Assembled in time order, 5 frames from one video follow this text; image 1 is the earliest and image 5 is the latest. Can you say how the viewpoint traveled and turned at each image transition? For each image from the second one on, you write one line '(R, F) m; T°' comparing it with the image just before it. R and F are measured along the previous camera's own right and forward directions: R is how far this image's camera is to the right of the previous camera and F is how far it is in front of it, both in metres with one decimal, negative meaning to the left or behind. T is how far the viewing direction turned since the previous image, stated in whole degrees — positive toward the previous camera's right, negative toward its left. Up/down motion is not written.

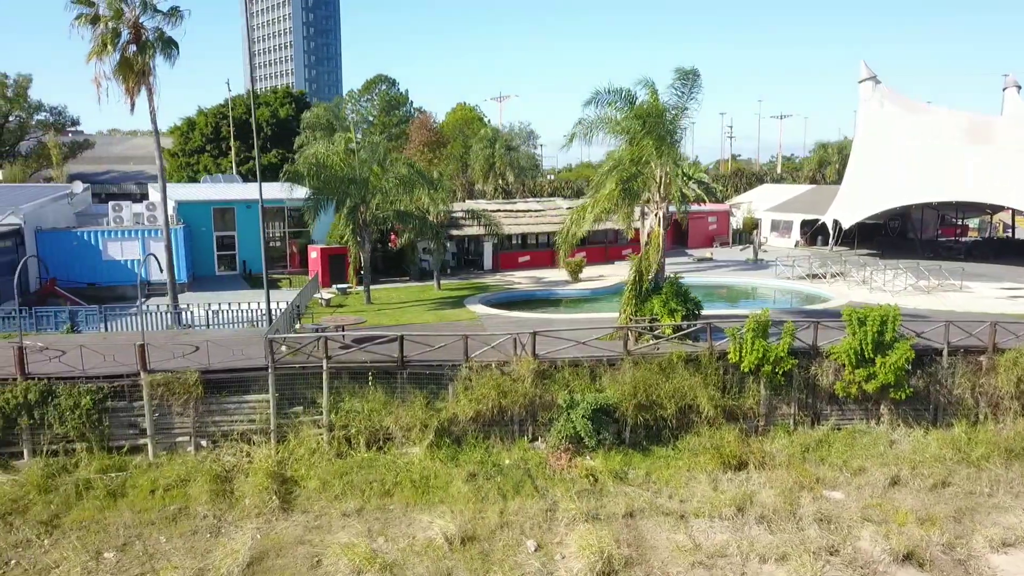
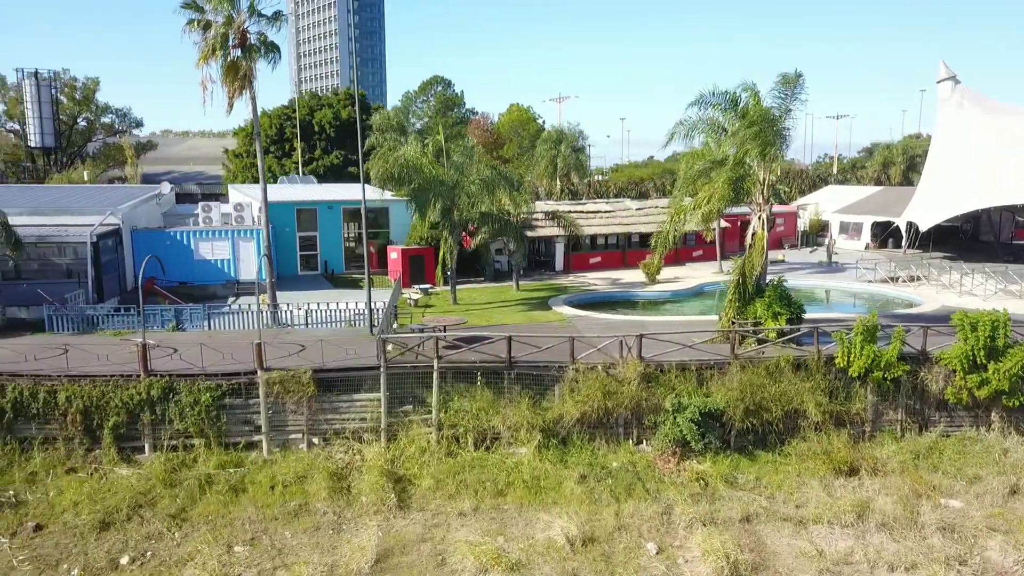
(-1.5, -0.1) m; -3°
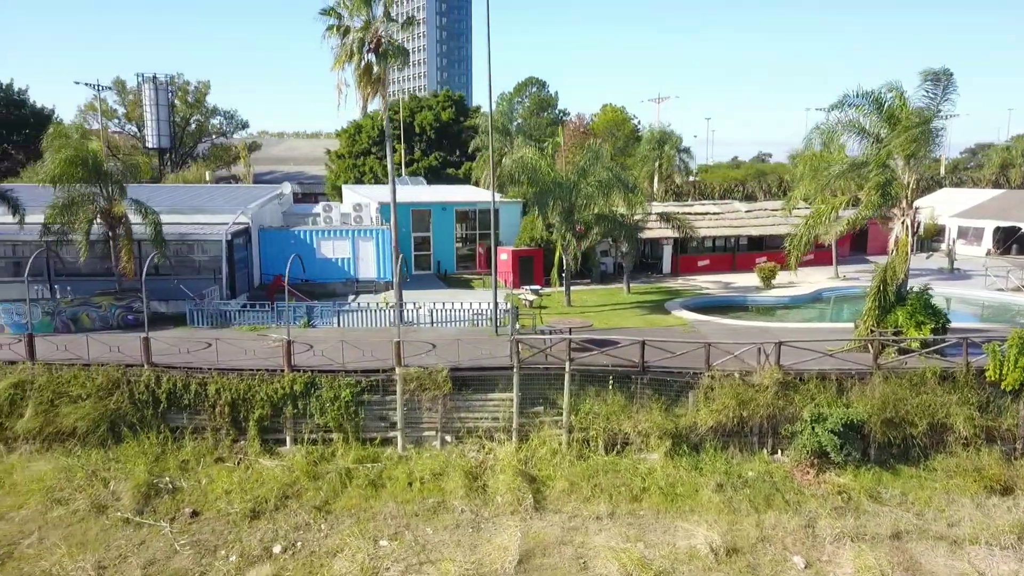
(-1.1, 0.0) m; -5°
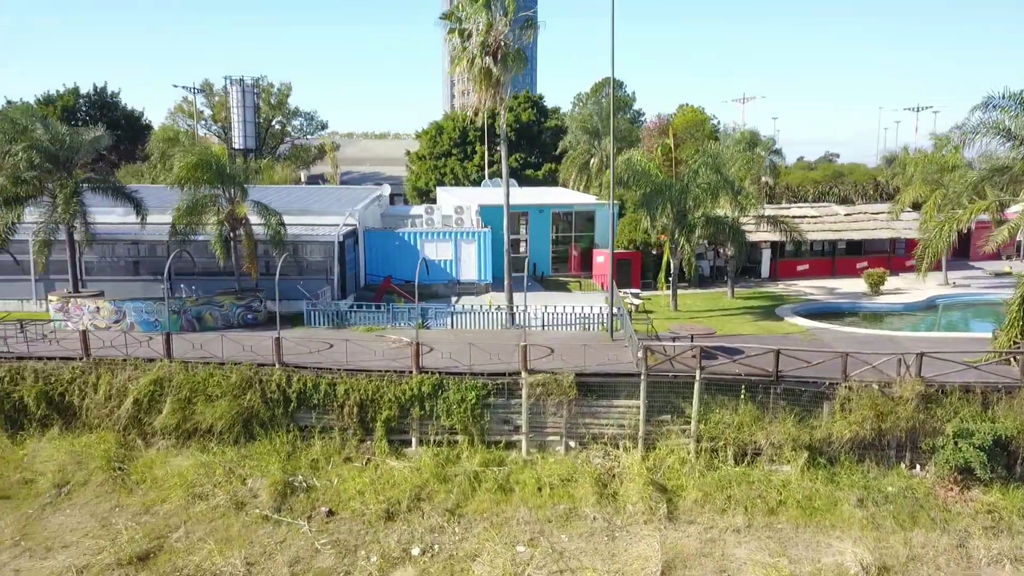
(-1.4, +0.1) m; -4°
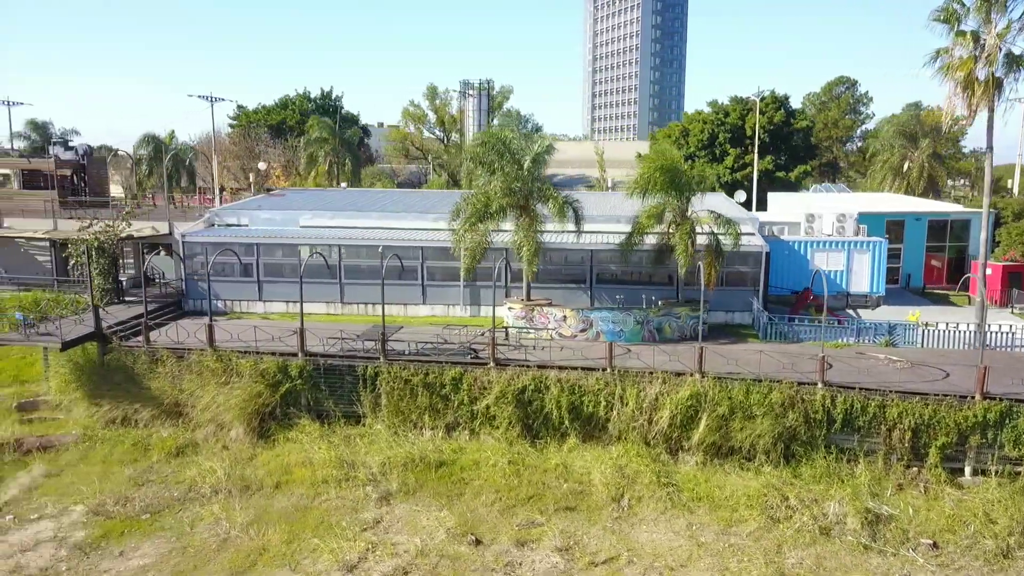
(-8.8, -0.1) m; -7°
